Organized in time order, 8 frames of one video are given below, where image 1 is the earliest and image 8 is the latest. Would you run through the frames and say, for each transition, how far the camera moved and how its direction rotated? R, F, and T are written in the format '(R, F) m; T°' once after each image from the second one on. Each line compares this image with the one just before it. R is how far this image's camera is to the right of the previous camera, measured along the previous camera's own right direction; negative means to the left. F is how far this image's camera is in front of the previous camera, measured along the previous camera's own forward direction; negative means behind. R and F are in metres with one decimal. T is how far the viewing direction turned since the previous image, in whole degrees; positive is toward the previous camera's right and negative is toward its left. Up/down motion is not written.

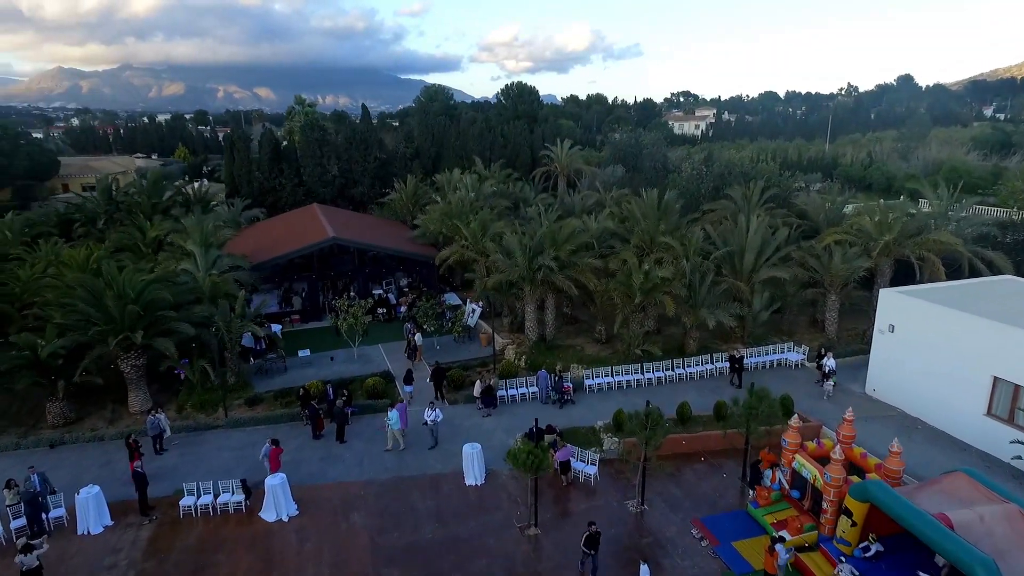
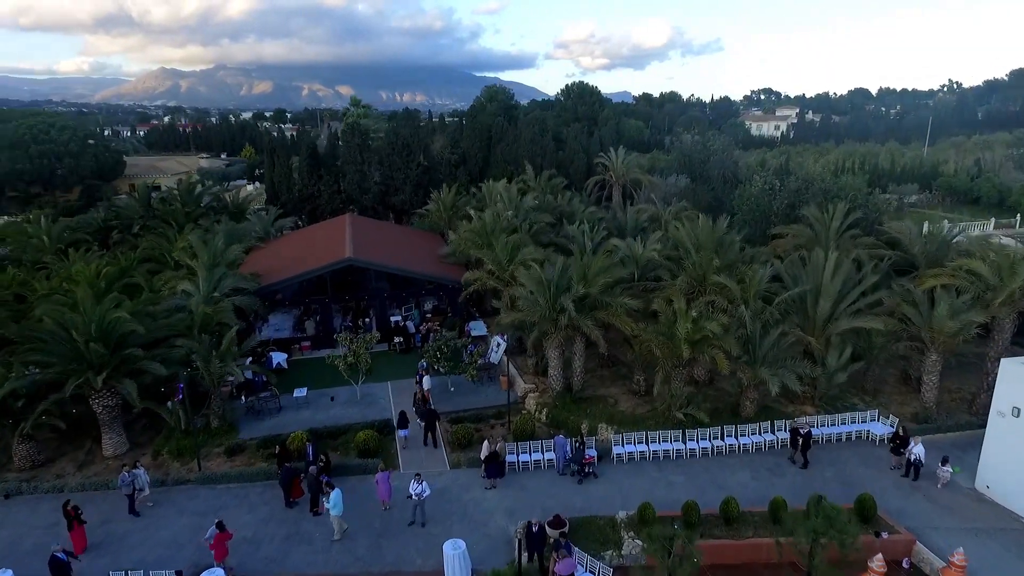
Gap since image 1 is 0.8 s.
(+1.0, +2.3) m; -6°
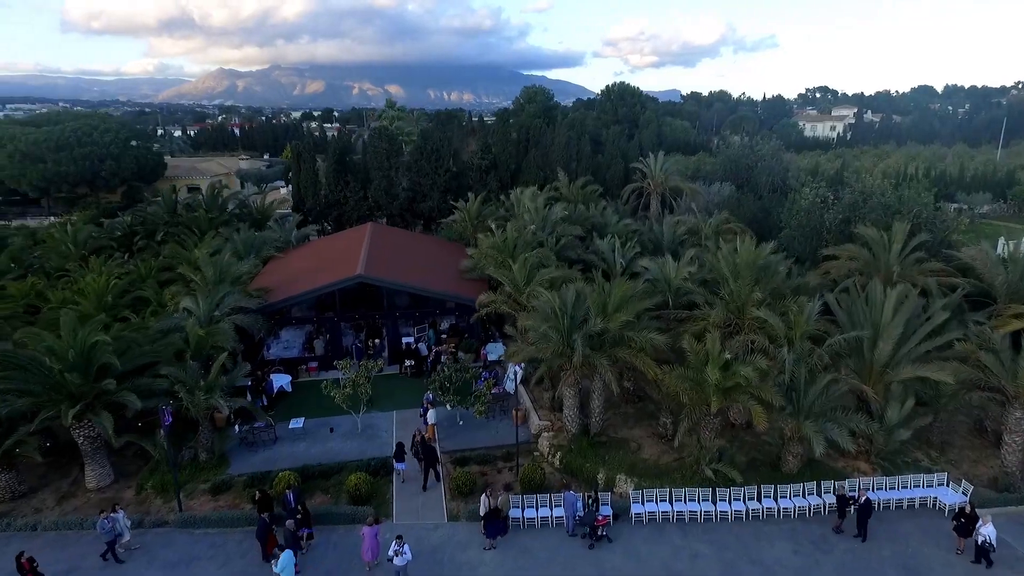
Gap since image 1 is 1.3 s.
(+0.6, +1.4) m; -4°
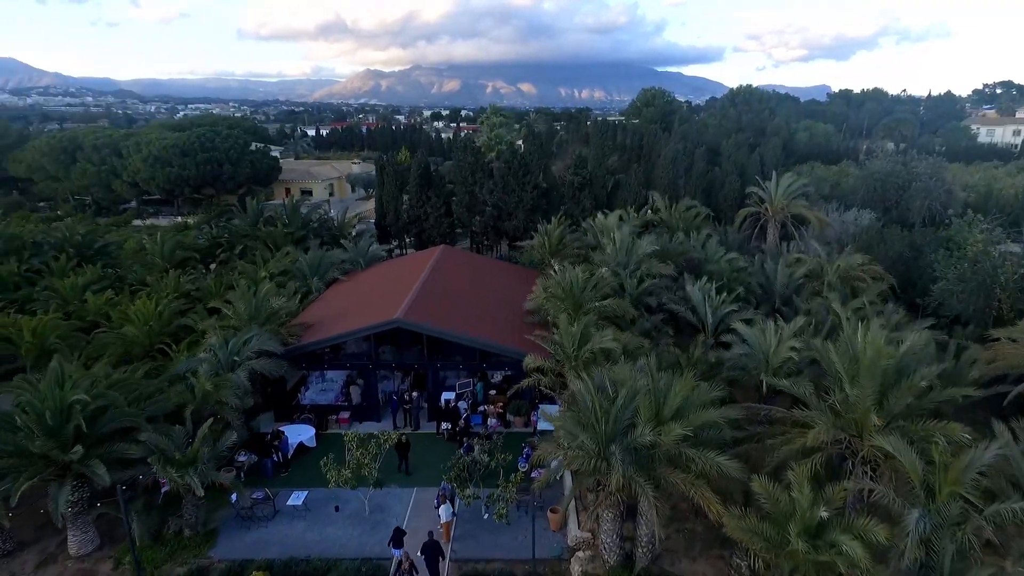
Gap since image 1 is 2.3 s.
(+1.3, +2.8) m; -11°
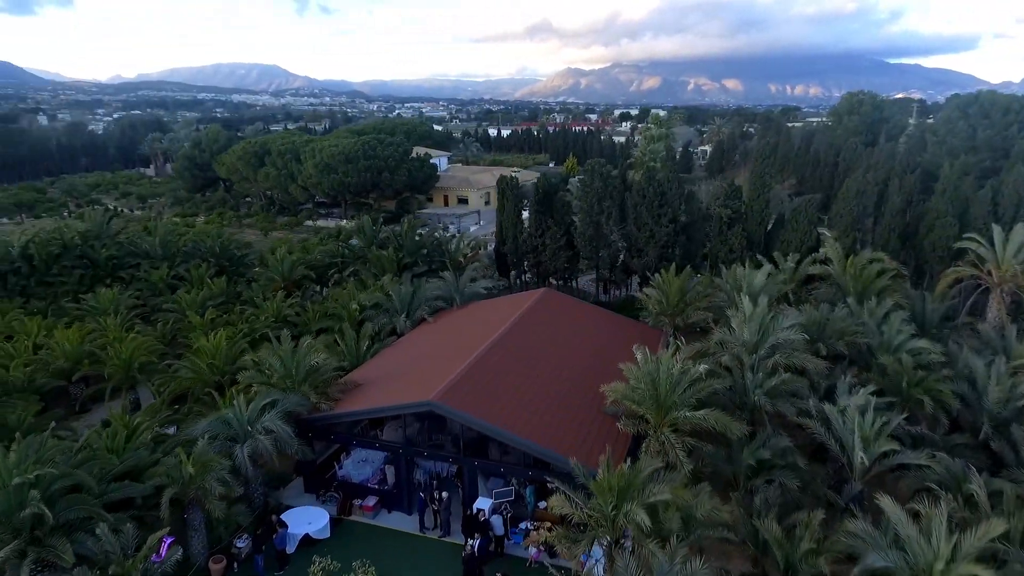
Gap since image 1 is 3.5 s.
(+2.1, +3.5) m; -17°
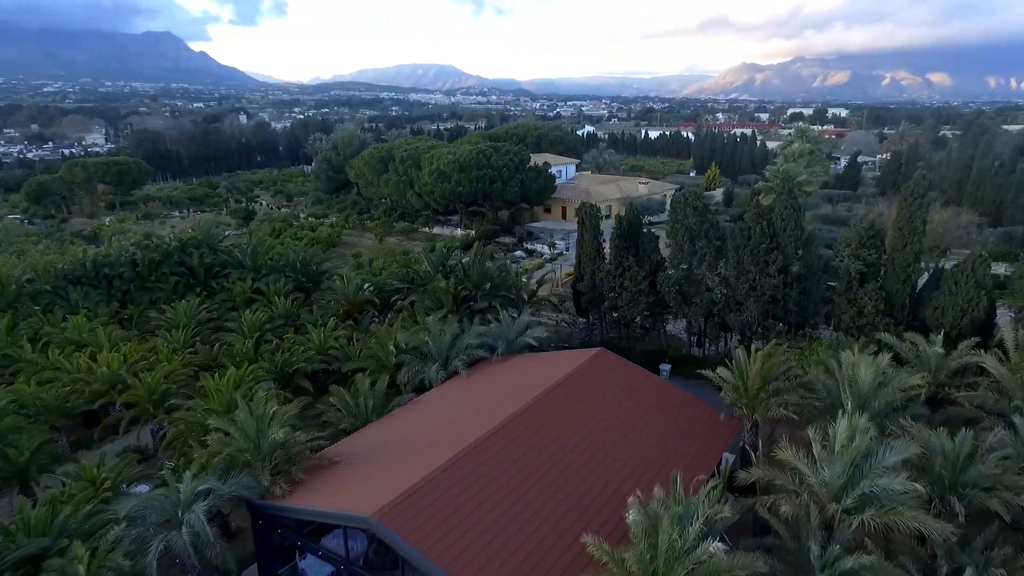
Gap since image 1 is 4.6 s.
(+2.6, +3.3) m; -14°
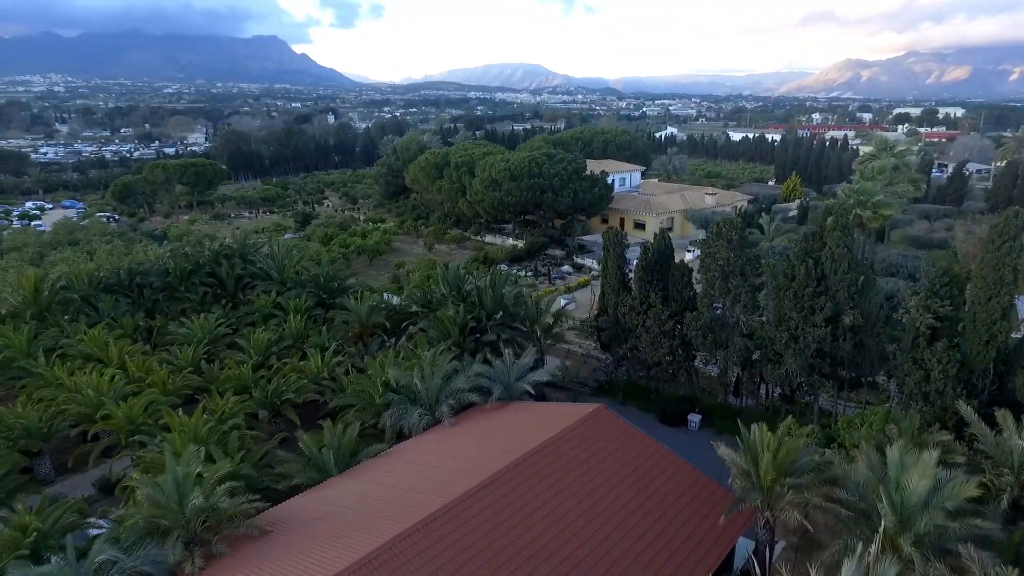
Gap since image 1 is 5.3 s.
(+2.1, +2.0) m; -7°
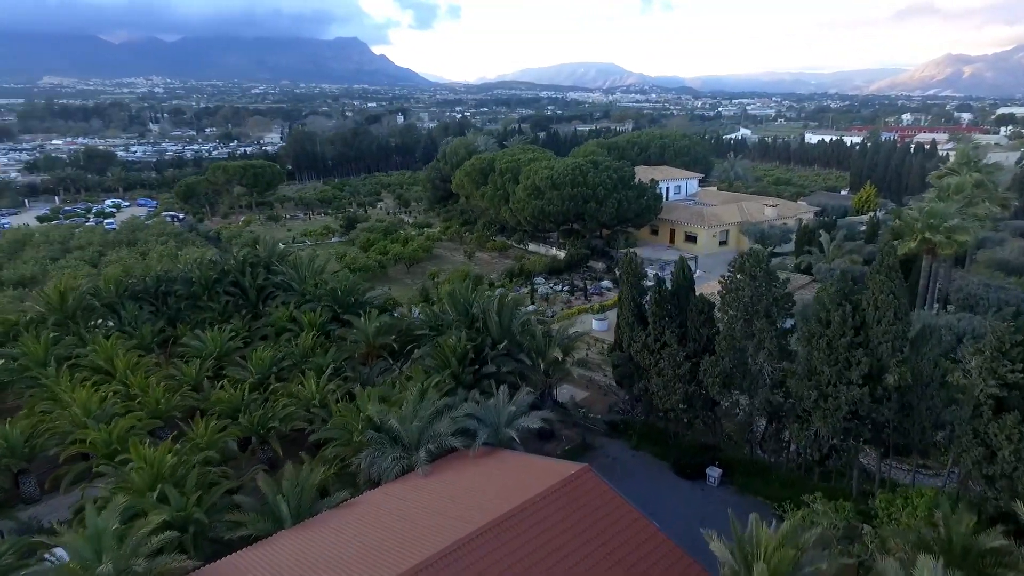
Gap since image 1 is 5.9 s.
(+1.8, +1.7) m; -6°
